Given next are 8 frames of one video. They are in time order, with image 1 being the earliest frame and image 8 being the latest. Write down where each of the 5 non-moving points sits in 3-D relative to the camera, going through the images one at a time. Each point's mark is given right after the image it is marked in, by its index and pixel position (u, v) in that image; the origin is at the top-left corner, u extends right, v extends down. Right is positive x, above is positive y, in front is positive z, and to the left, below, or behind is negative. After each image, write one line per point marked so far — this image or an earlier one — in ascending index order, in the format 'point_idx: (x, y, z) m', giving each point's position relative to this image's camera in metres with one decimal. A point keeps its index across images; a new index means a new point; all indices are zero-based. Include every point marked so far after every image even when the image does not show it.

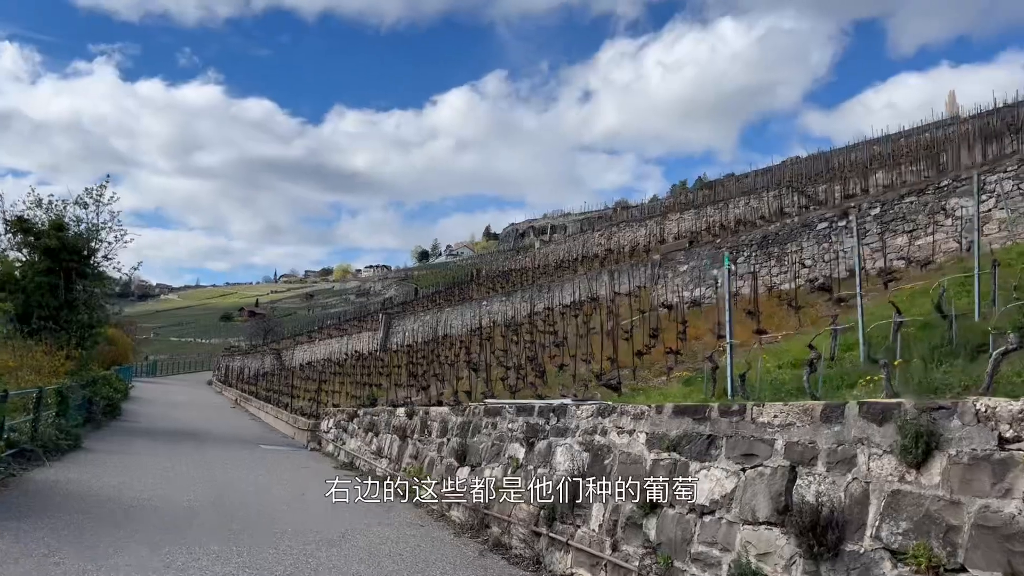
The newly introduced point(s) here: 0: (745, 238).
0: (+4.6, +1.0, +16.8) m
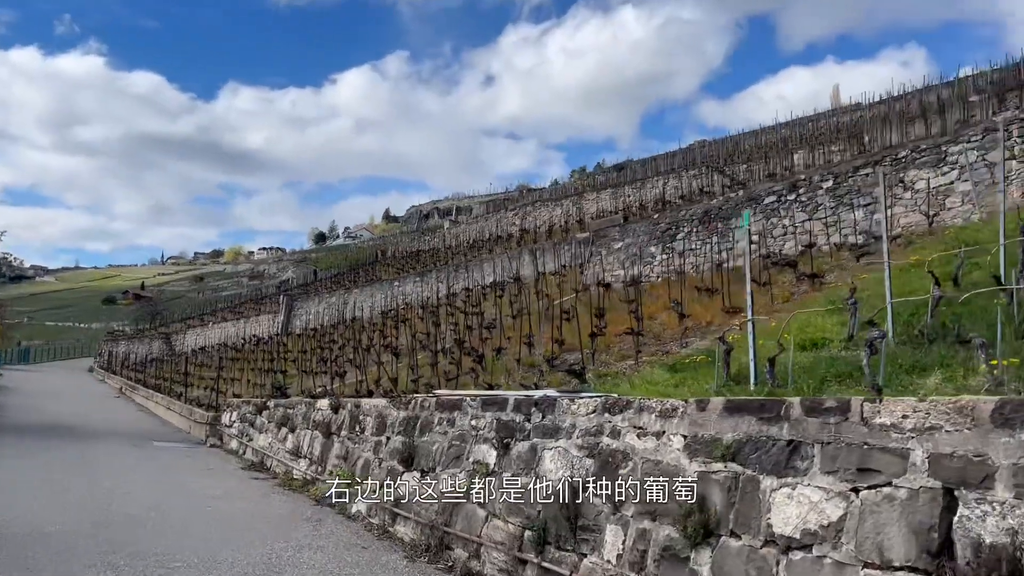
0: (+3.2, +1.4, +15.9) m
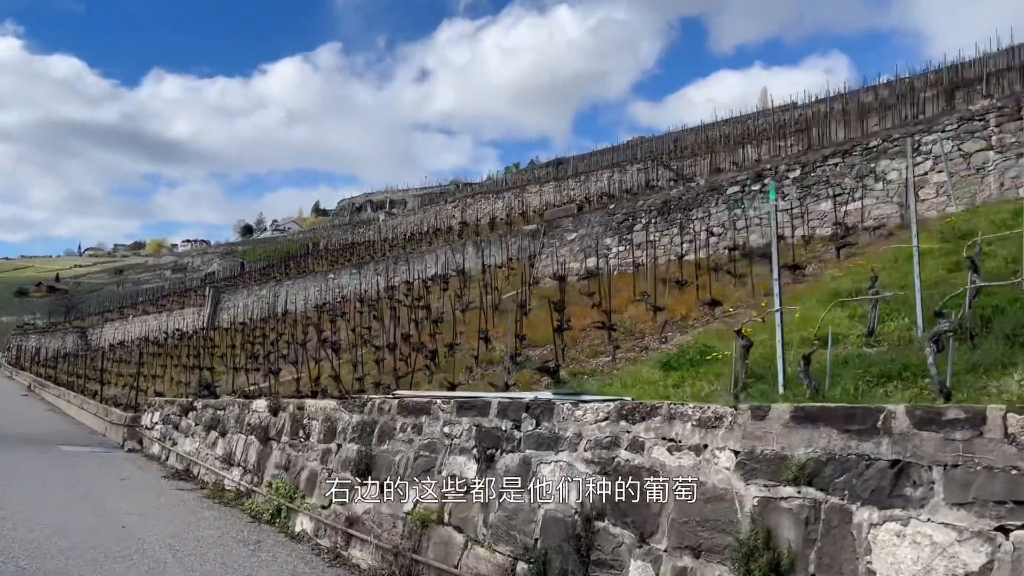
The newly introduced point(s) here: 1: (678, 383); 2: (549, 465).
0: (+2.3, +1.5, +15.2) m
1: (+1.1, -0.6, +5.6) m
2: (+0.2, -0.9, +4.2) m
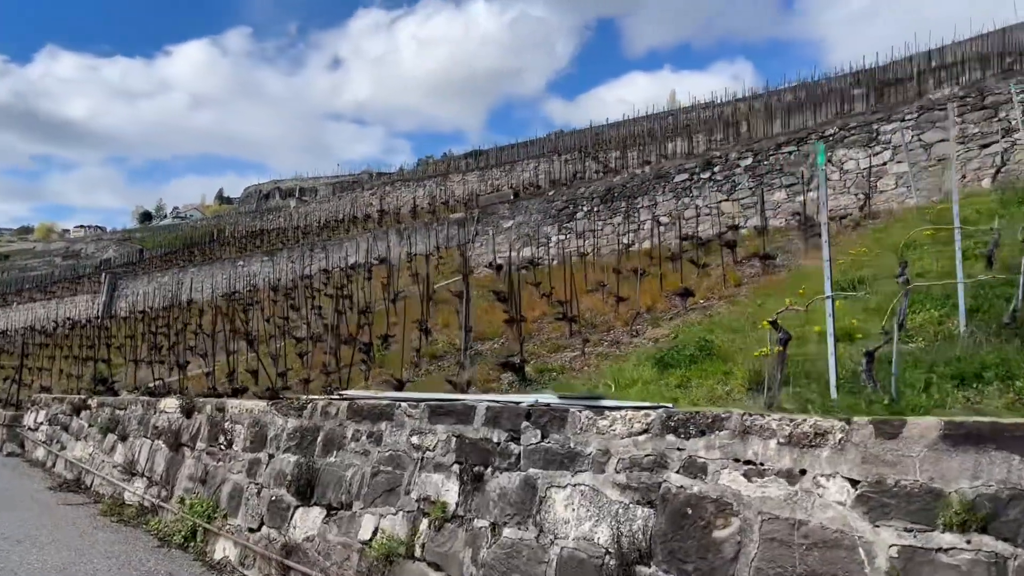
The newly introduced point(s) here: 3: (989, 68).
0: (+1.2, +1.7, +14.5) m
1: (+1.0, -0.5, +4.8) m
2: (+0.2, -0.8, +3.3) m
3: (+9.8, +4.5, +17.6) m
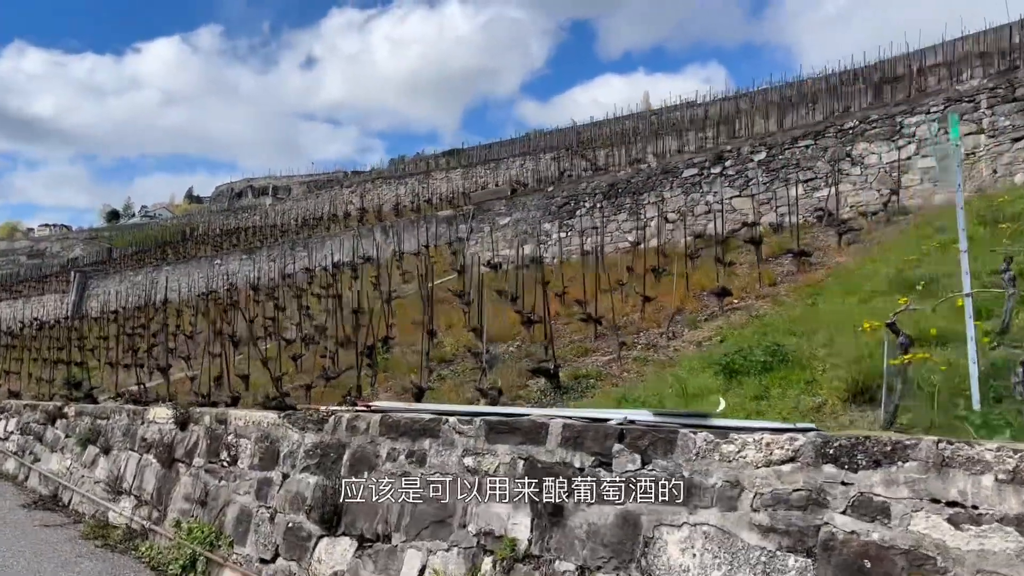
0: (+1.2, +1.7, +13.9) m
1: (+1.2, -0.5, +4.2) m
2: (+0.5, -0.7, +2.7) m
3: (+9.6, +4.5, +17.3) m
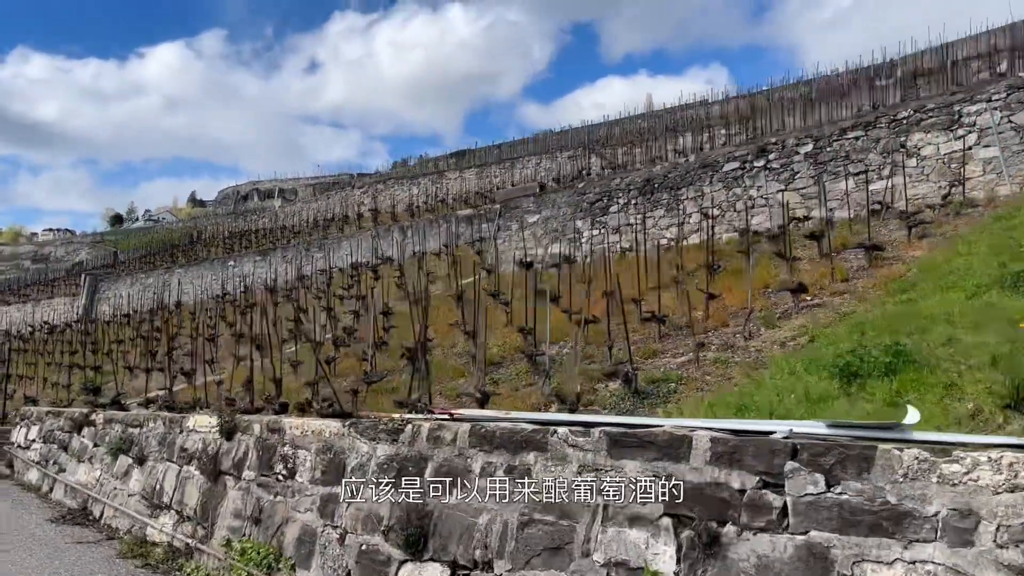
0: (+1.7, +1.7, +13.4) m
1: (+1.7, -0.5, +3.8) m
2: (+1.0, -0.7, +2.2) m
3: (+10.1, +4.5, +16.8) m
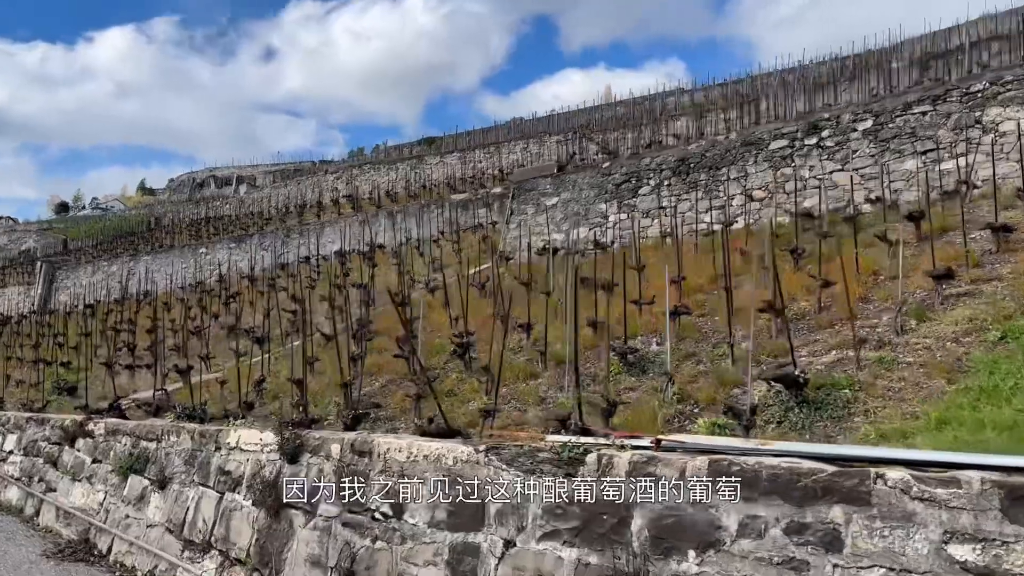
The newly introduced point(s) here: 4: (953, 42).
0: (+2.0, +1.8, +12.4) m
1: (+2.5, -0.4, +2.8) m
2: (+1.8, -0.7, +1.2) m
3: (+10.3, +4.7, +16.1) m
4: (+9.9, +5.5, +19.1) m
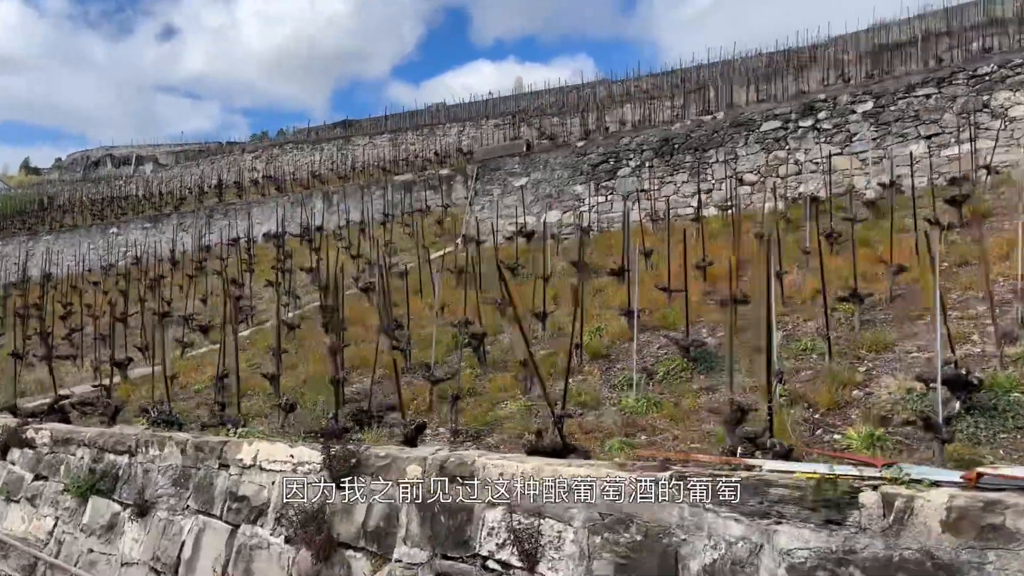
0: (+1.6, +2.0, +11.6) m
1: (+3.1, -0.4, +2.1) m
2: (+2.6, -0.6, +0.5) m
3: (+9.5, +4.8, +16.2) m
4: (+8.8, +5.6, +19.1) m
